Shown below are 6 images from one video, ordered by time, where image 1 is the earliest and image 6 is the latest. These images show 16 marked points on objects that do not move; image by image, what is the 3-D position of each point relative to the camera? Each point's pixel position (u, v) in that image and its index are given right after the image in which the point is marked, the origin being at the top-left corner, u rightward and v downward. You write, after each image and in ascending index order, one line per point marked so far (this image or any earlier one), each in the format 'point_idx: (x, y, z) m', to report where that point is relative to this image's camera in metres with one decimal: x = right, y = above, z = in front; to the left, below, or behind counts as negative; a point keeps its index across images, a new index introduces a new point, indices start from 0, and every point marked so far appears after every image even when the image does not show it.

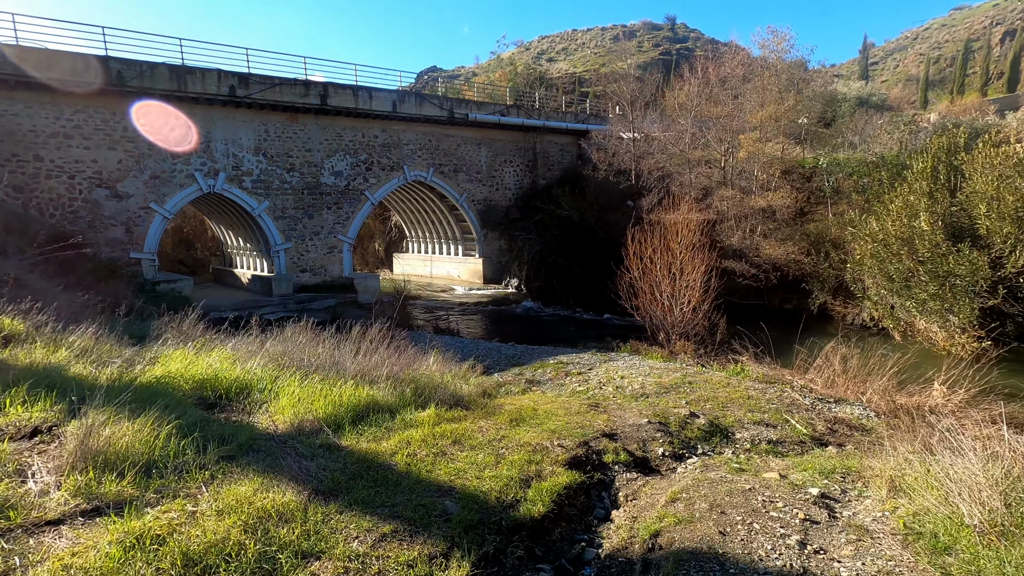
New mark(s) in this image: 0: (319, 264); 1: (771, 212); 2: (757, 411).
0: (-6.8, +0.8, +18.9) m
1: (+8.0, +2.3, +16.6) m
2: (+3.2, -1.6, +6.9) m
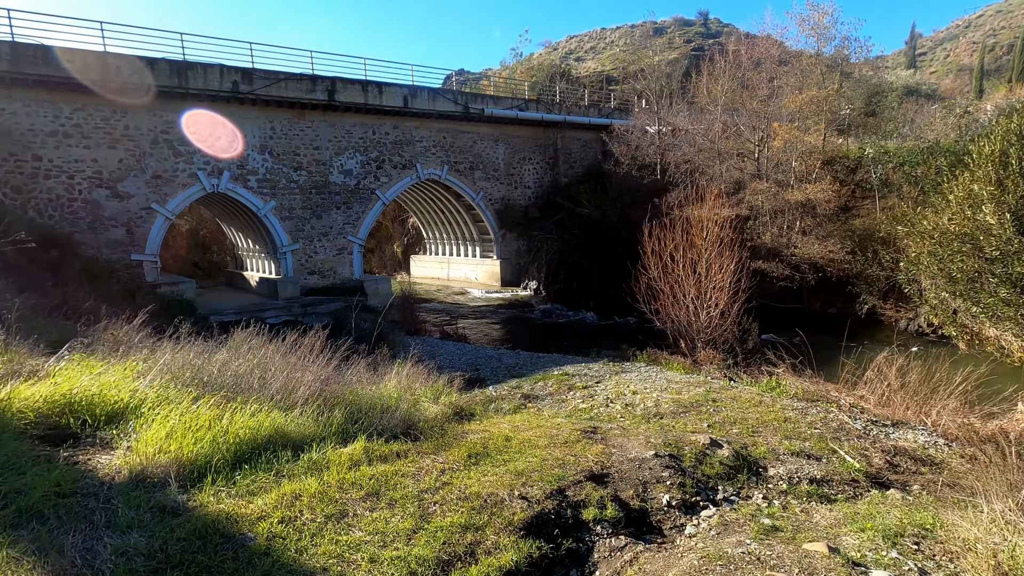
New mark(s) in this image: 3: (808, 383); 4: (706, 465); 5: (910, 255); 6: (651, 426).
0: (-6.3, +0.7, +18.2) m
1: (+8.4, +2.3, +15.1) m
2: (+3.0, -1.6, +5.7) m
3: (+4.3, -1.4, +7.8) m
4: (+1.7, -1.5, +4.6) m
5: (+9.1, +0.7, +12.3) m
6: (+1.5, -1.5, +5.8) m
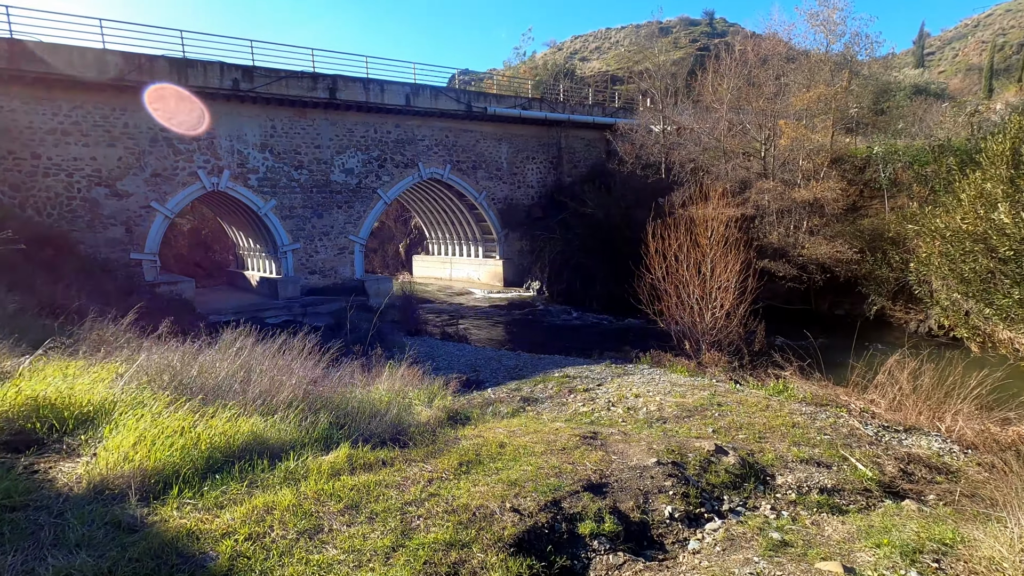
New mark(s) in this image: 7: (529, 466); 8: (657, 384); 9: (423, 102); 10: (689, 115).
0: (-6.2, +0.7, +18.1) m
1: (+8.4, +2.3, +14.8) m
2: (+3.0, -1.6, +5.4) m
3: (+4.3, -1.4, +7.6) m
4: (+1.6, -1.5, +4.4) m
5: (+9.2, +0.7, +12.0) m
6: (+1.5, -1.5, +5.5) m
7: (+0.1, -1.2, +3.7) m
8: (+2.1, -1.4, +7.7) m
9: (-3.1, +6.5, +18.8) m
10: (+6.1, +5.9, +18.5) m
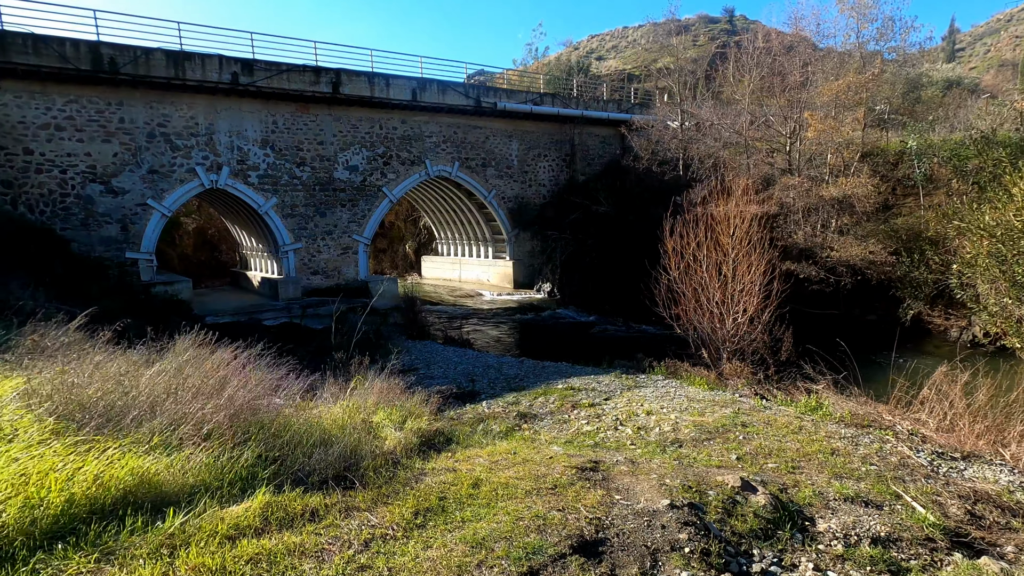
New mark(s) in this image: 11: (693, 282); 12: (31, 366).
0: (-5.9, +0.7, +17.5) m
1: (+8.6, +2.2, +13.8) m
2: (+2.9, -1.6, +4.6) m
3: (+4.3, -1.4, +6.7) m
4: (+1.5, -1.5, +3.6) m
5: (+9.3, +0.6, +11.0) m
6: (+1.4, -1.5, +4.7) m
7: (0.0, -1.2, +2.9) m
8: (+2.0, -1.4, +6.9) m
9: (-2.8, +6.5, +18.1) m
10: (+6.4, +5.8, +17.5) m
11: (+2.9, +0.1, +8.7) m
12: (-3.6, -0.6, +4.0) m
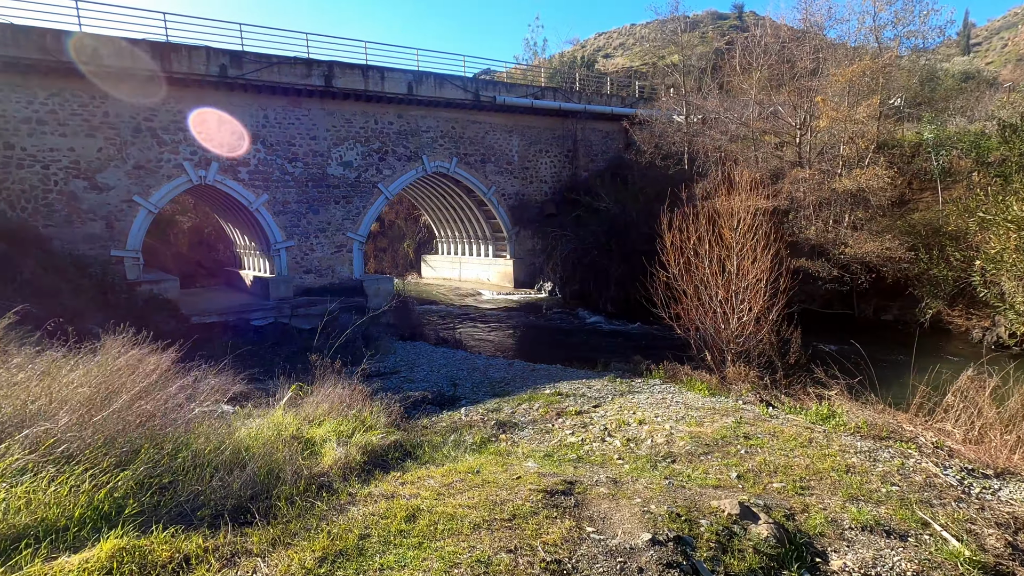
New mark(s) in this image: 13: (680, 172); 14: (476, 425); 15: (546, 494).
0: (-6.0, +0.7, +17.0) m
1: (+8.5, +2.2, +13.1) m
2: (+2.6, -1.6, +4.0) m
3: (+4.0, -1.4, +6.0) m
4: (+1.2, -1.5, +3.0) m
5: (+9.1, +0.7, +10.3) m
6: (+1.1, -1.5, +4.1) m
7: (-0.3, -1.2, +2.4) m
8: (+1.8, -1.4, +6.2) m
9: (-2.8, +6.5, +17.6) m
10: (+6.4, +5.9, +16.9) m
11: (+2.7, +0.1, +8.0) m
12: (-3.8, -0.5, +3.5) m
13: (+5.5, +3.8, +17.6) m
14: (-0.4, -1.4, +5.6) m
15: (+0.2, -1.3, +3.4) m
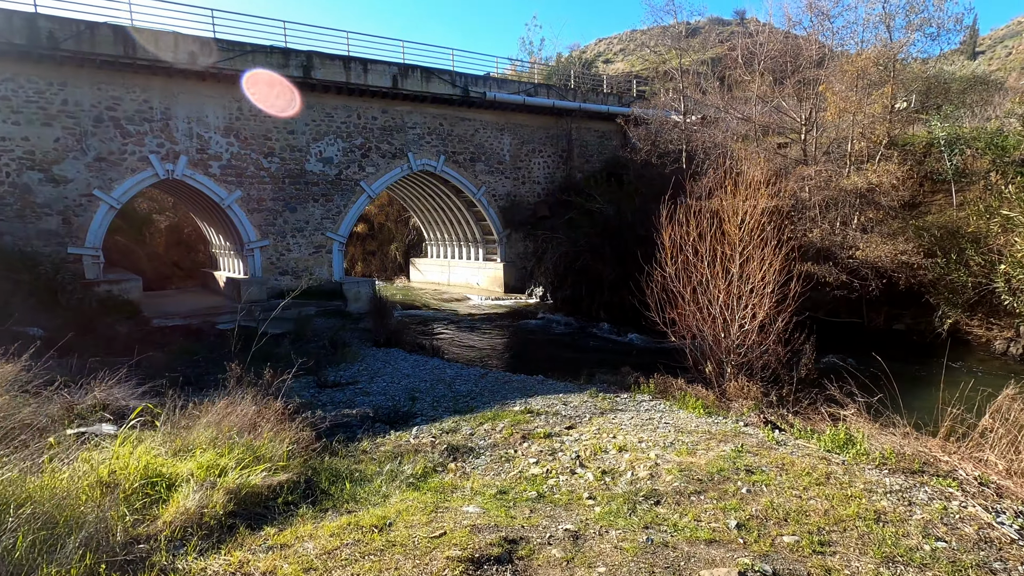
0: (-6.3, +0.7, +16.1) m
1: (+8.2, +2.1, +12.2) m
2: (+2.2, -1.5, +3.0) m
3: (+3.6, -1.4, +5.1) m
4: (+0.8, -1.4, +2.0) m
5: (+8.7, +0.6, +9.3) m
6: (+0.7, -1.4, +3.2) m
7: (-0.7, -1.1, +1.4) m
8: (+1.4, -1.4, +5.3) m
9: (-3.1, +6.4, +16.8) m
10: (+6.0, +5.7, +16.0) m
11: (+2.3, +0.1, +7.1) m
12: (-4.2, -0.5, +2.6) m
13: (+5.1, +3.6, +16.7) m
14: (-0.8, -1.4, +4.6) m
15: (-0.2, -1.3, +2.5) m
